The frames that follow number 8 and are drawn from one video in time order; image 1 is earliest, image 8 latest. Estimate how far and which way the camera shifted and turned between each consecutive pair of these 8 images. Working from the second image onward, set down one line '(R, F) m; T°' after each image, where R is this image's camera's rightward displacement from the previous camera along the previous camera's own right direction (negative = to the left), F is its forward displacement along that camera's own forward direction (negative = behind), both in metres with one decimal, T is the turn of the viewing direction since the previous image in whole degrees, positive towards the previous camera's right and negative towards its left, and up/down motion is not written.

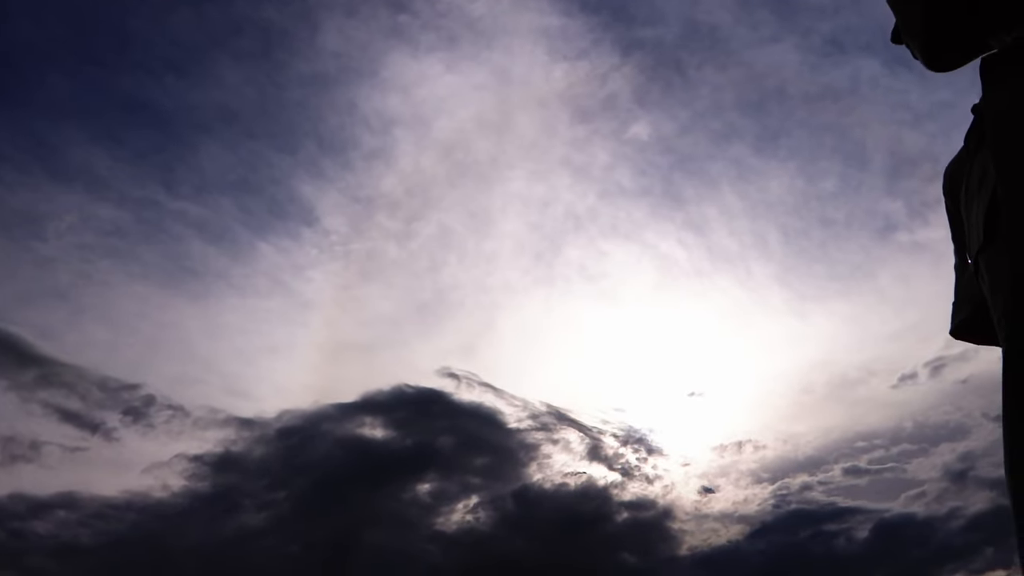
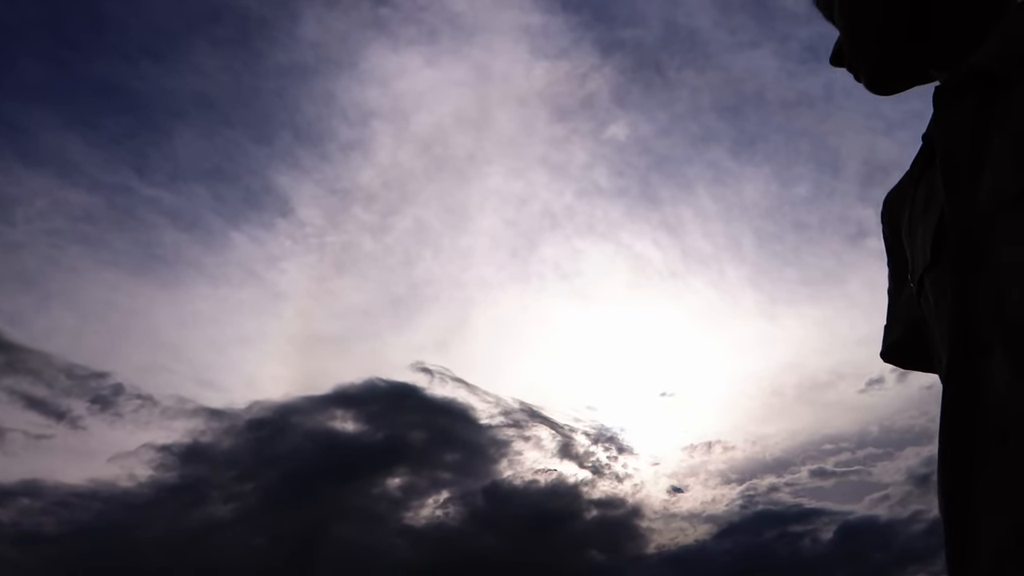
(-0.9, -0.3) m; +2°
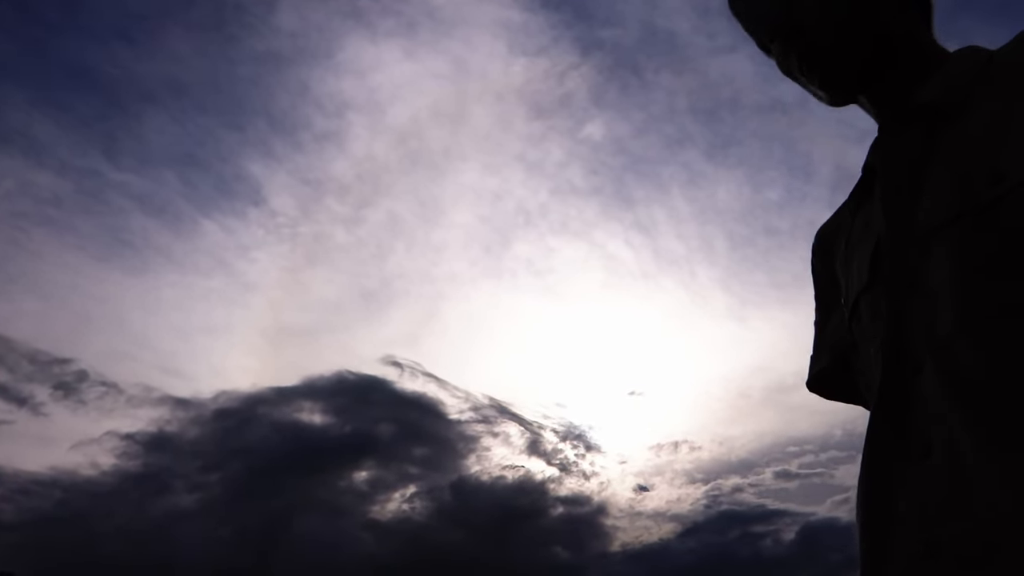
(-1.7, -0.5) m; +2°
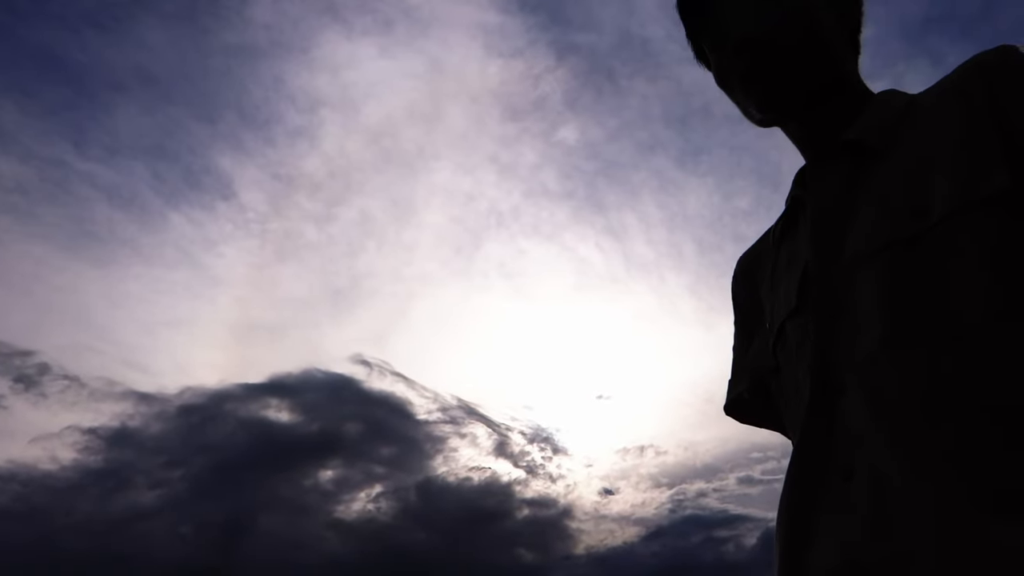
(-0.2, -0.8) m; +2°
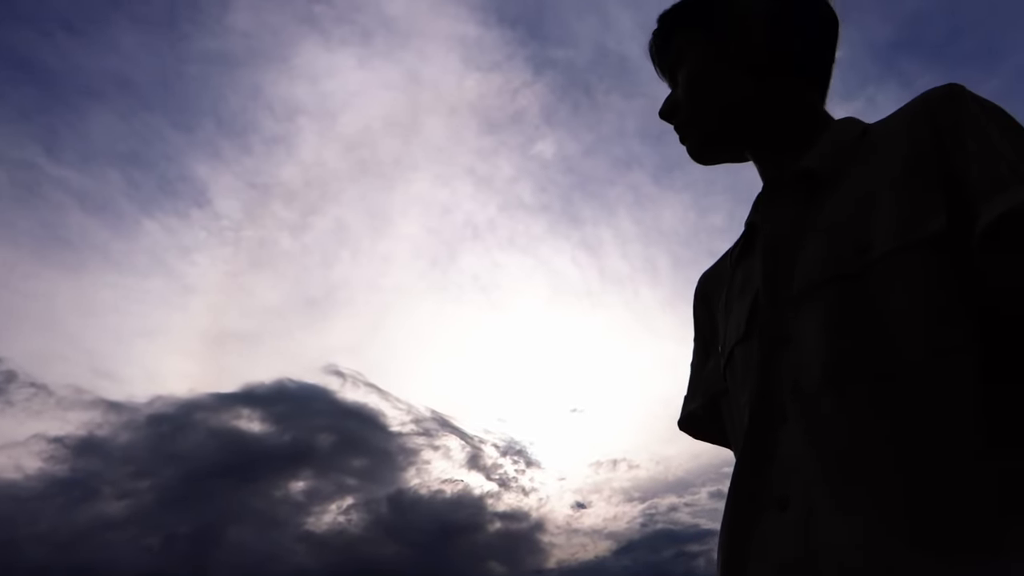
(-0.1, -0.6) m; +2°
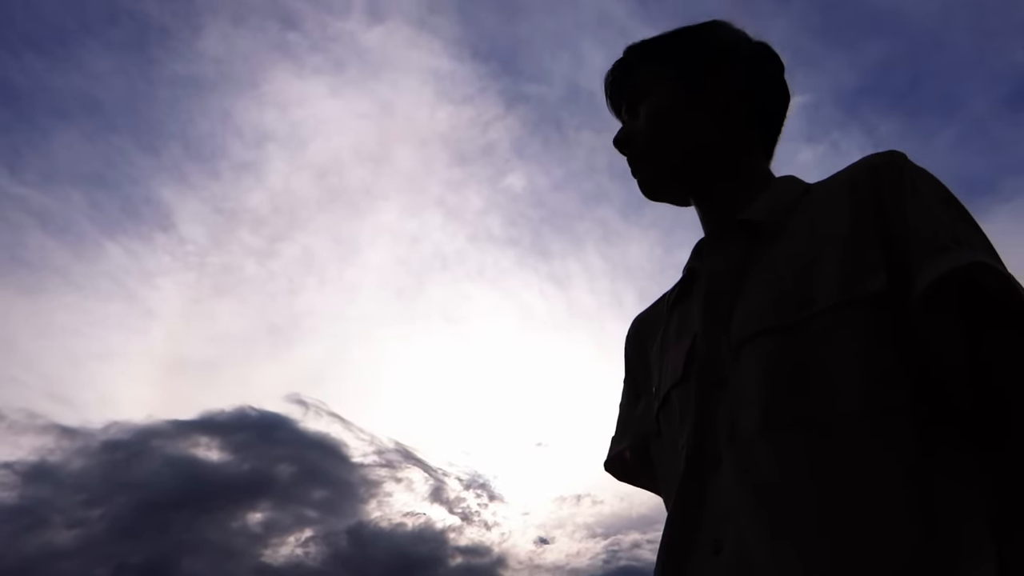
(+0.3, +0.2) m; +2°
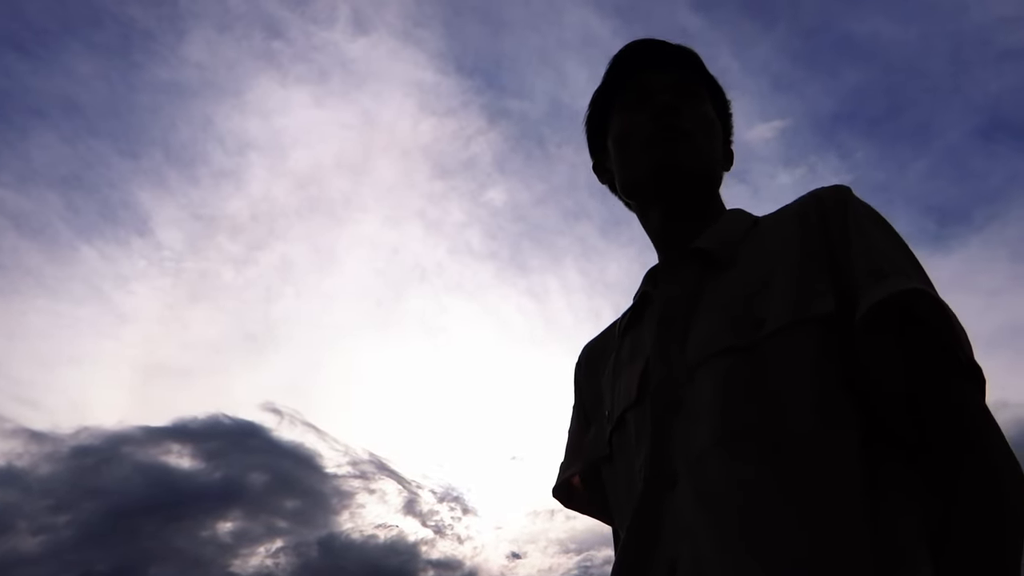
(+0.1, -0.8) m; +1°
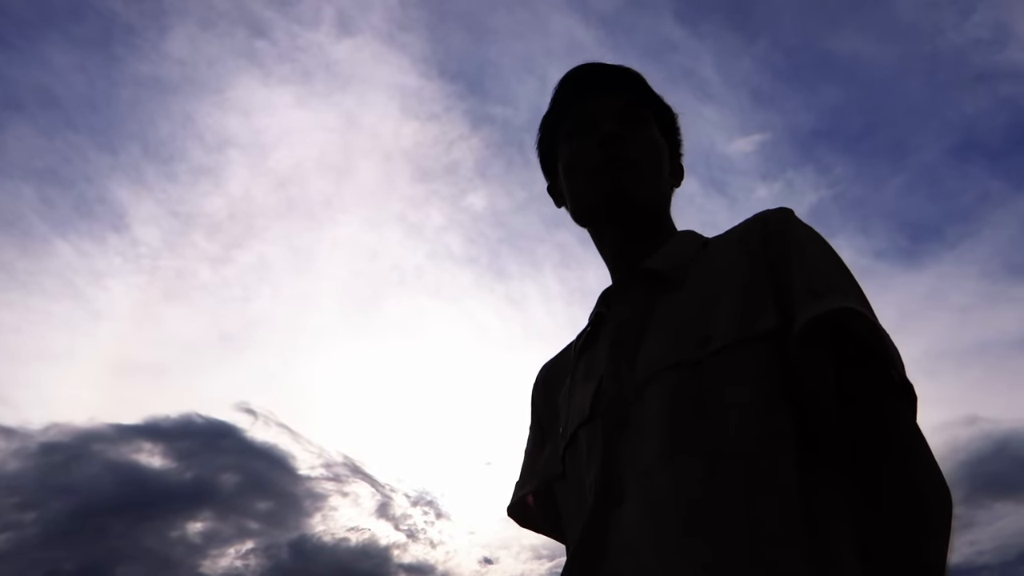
(0.0, -1.2) m; +1°
